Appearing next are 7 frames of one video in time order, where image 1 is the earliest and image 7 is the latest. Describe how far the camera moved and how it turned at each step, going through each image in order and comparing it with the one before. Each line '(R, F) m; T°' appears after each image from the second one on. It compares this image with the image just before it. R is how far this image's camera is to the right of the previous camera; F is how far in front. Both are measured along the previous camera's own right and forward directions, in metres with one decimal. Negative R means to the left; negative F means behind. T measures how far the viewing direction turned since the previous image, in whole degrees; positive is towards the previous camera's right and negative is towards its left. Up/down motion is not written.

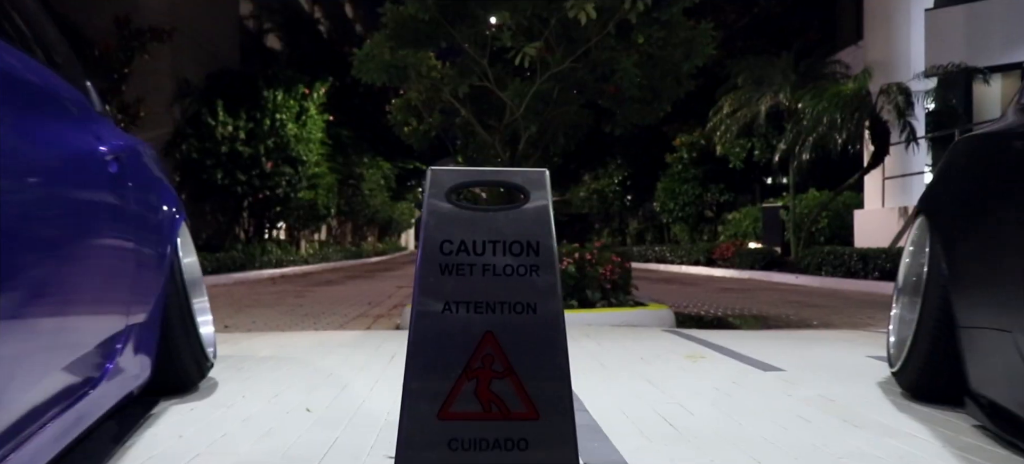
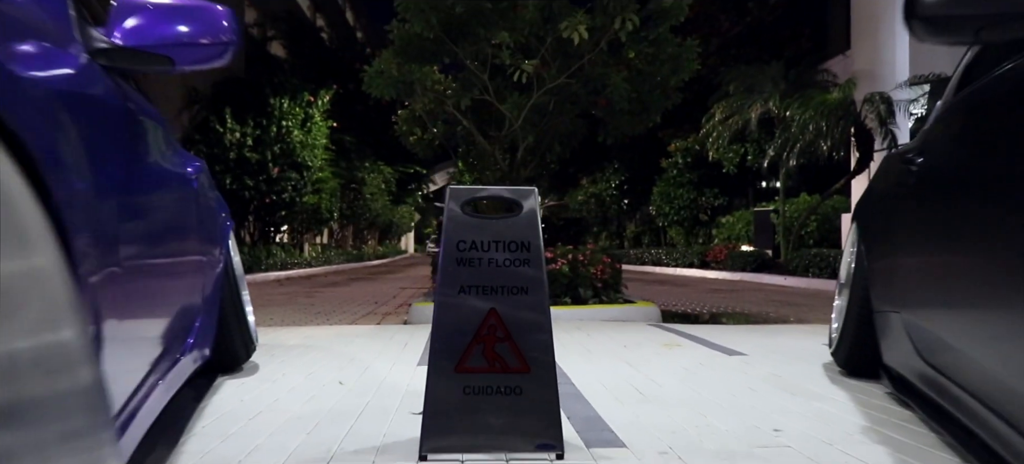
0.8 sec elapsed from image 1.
(0.0, -0.5) m; 0°
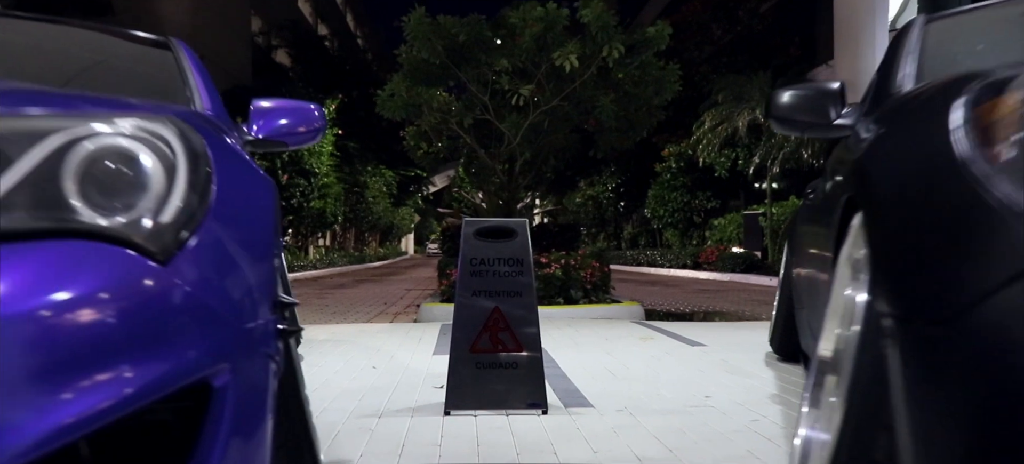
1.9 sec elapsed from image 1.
(0.0, -0.8) m; 0°
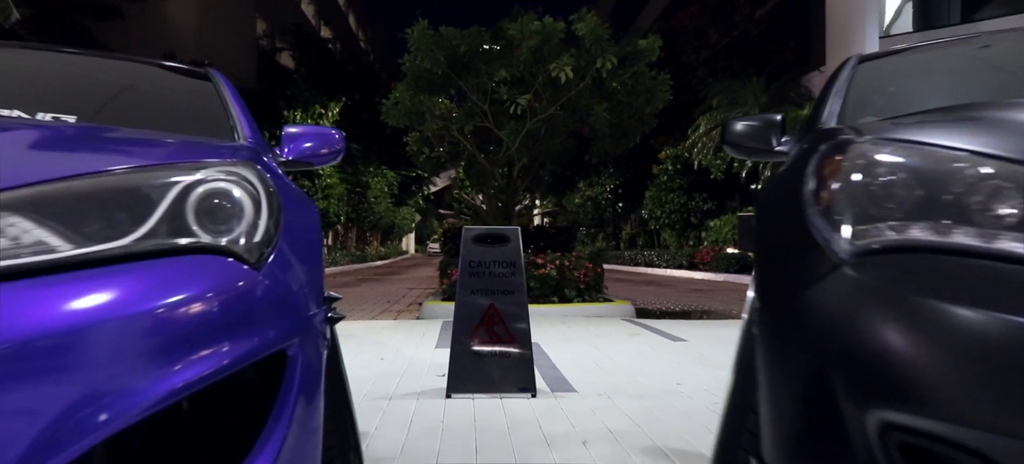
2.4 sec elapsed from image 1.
(0.0, -0.4) m; 0°
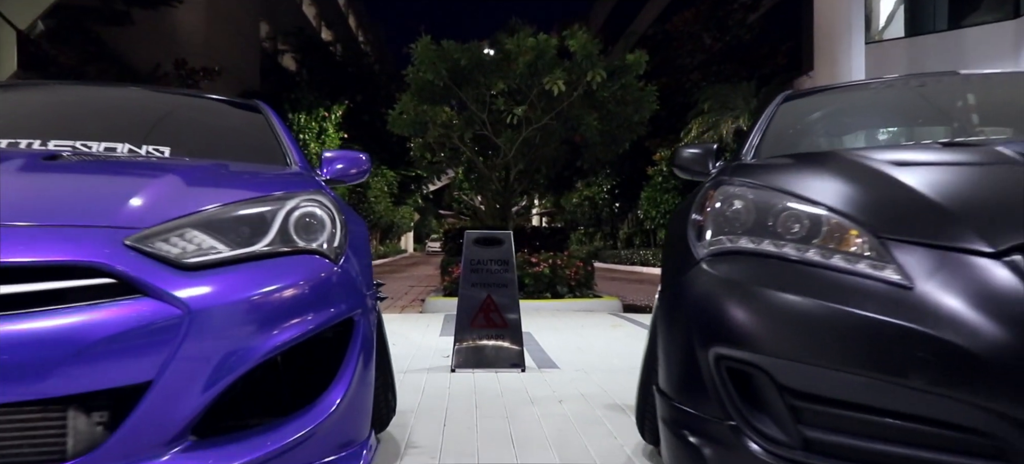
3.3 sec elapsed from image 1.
(0.0, -0.7) m; 0°
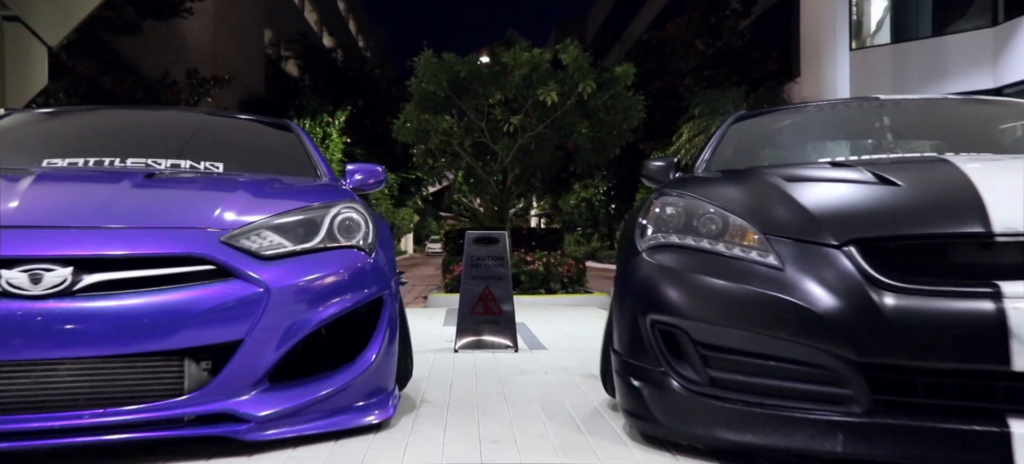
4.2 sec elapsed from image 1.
(0.0, -0.6) m; 0°
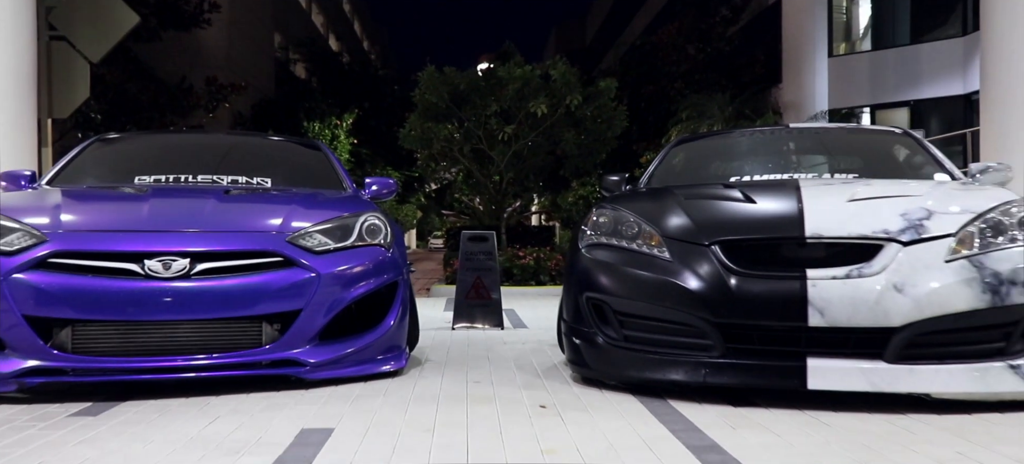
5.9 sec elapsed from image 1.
(+0.2, -0.9) m; 0°
